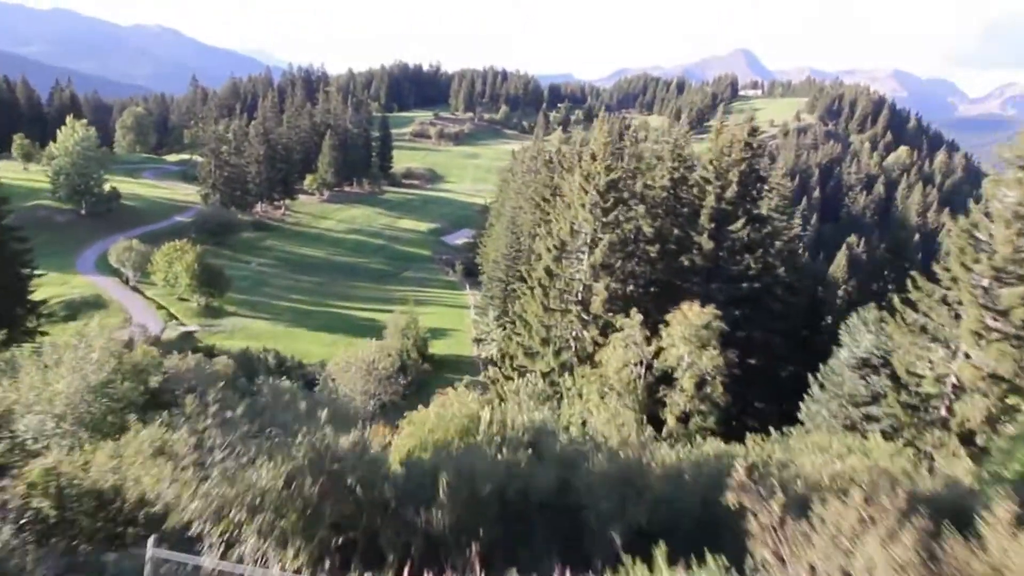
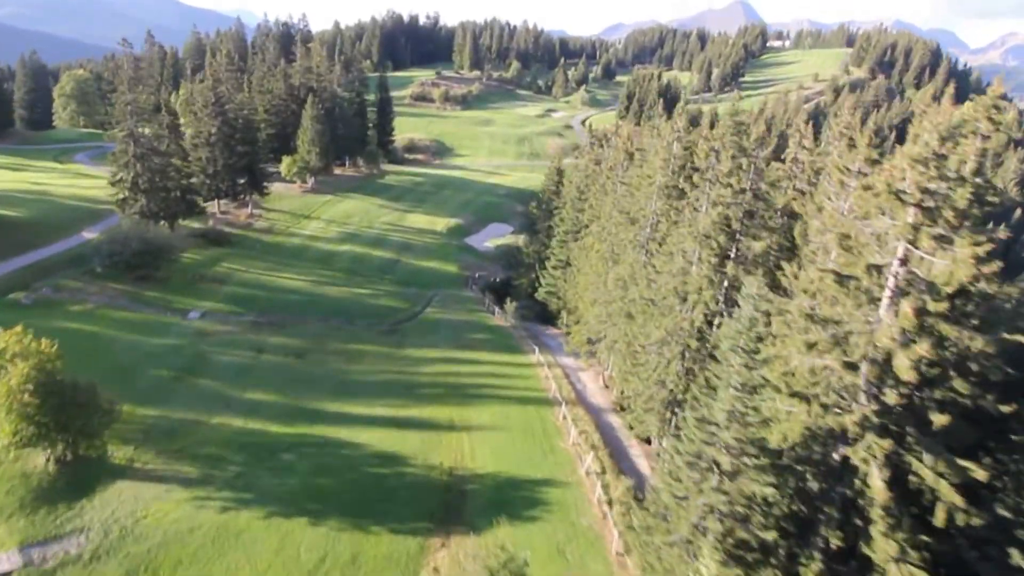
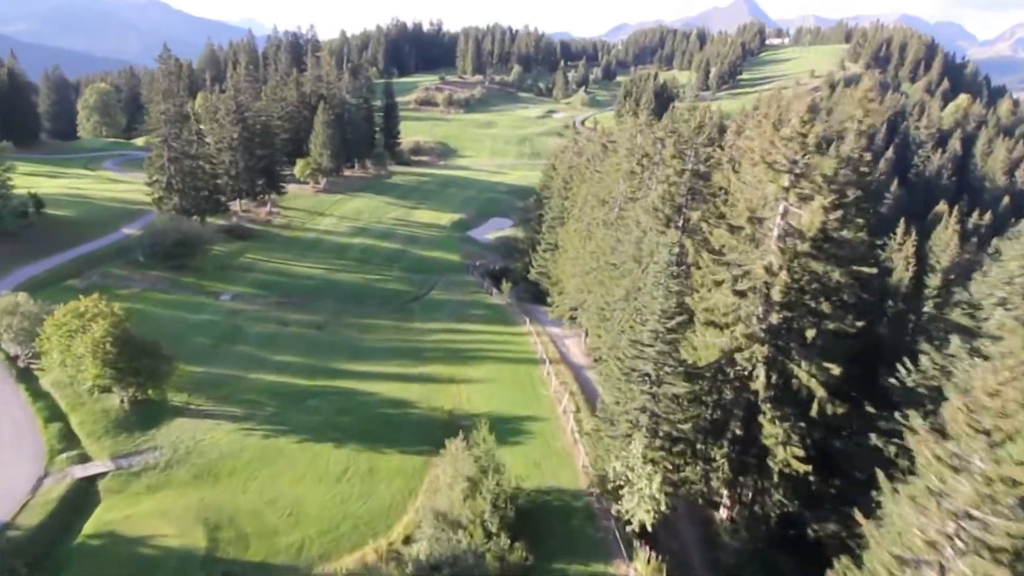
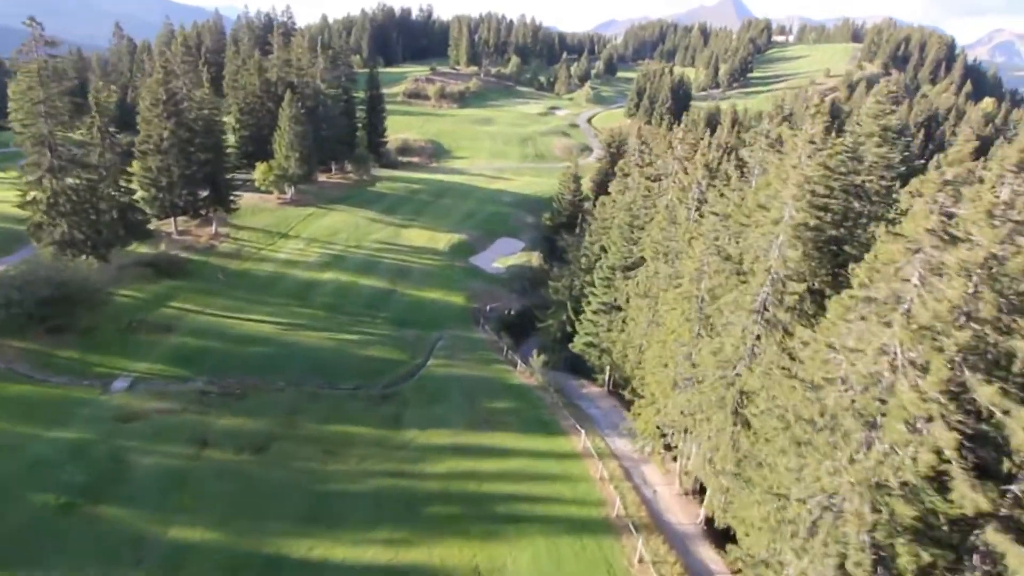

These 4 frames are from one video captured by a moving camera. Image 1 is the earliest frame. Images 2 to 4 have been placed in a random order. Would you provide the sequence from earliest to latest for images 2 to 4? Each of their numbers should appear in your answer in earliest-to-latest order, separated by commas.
3, 2, 4
